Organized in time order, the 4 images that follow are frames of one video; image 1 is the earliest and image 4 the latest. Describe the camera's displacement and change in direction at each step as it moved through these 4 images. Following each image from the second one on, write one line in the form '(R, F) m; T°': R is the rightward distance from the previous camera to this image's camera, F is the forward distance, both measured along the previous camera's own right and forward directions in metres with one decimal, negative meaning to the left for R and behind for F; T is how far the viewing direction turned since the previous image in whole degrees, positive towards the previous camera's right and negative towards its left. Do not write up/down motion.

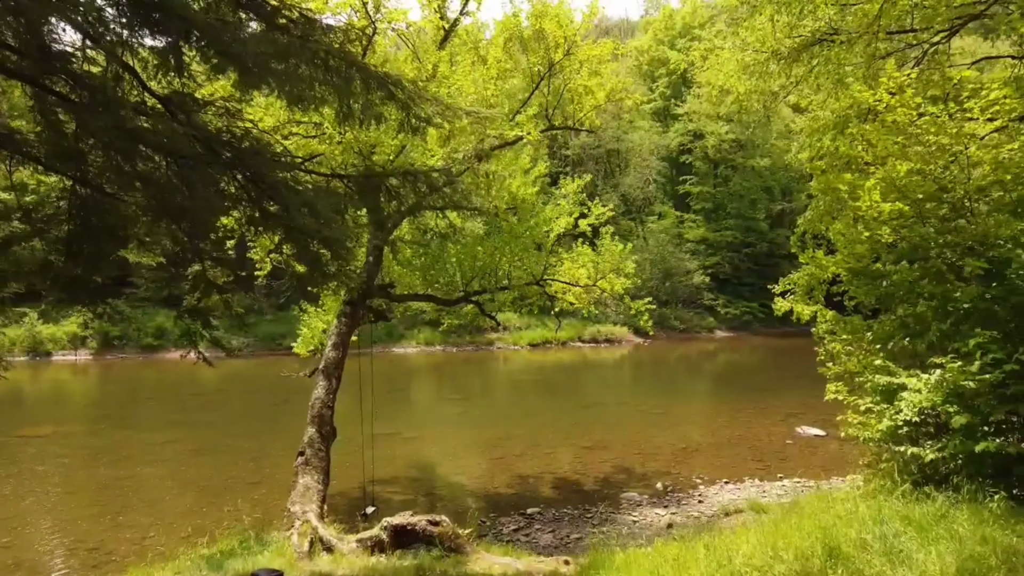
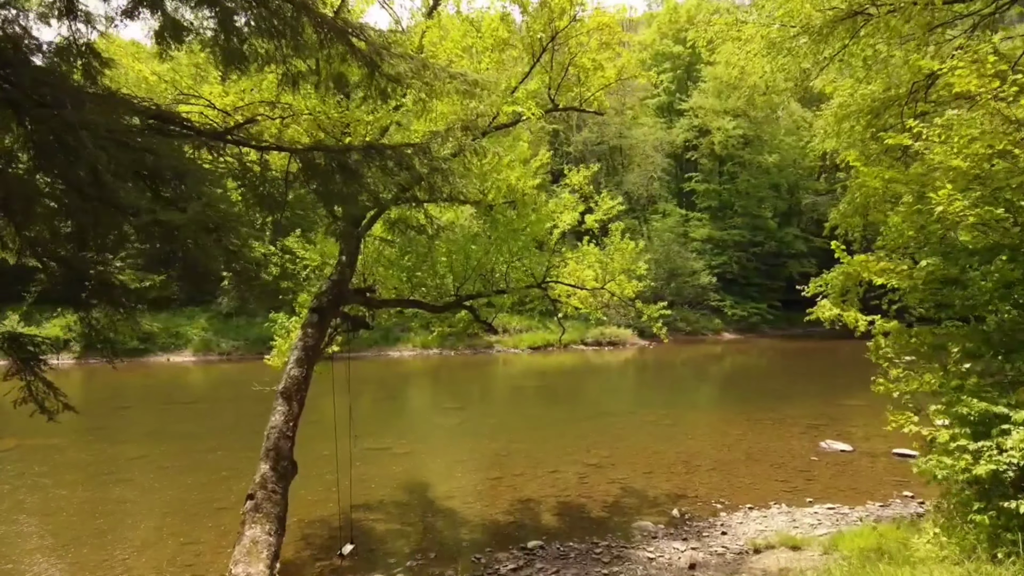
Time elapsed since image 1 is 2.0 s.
(0.0, +1.1) m; 0°
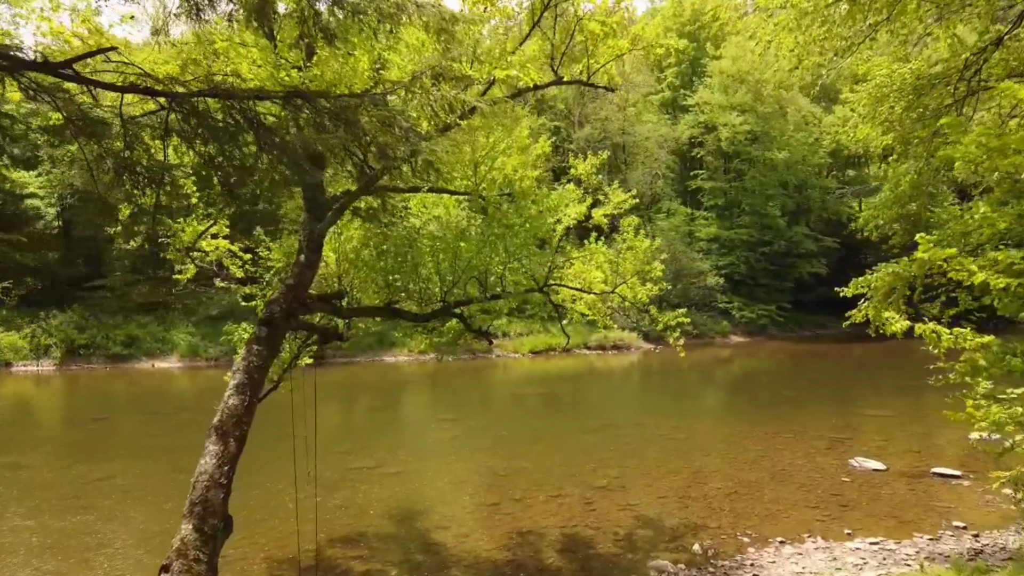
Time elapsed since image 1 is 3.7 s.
(0.0, +1.2) m; 0°
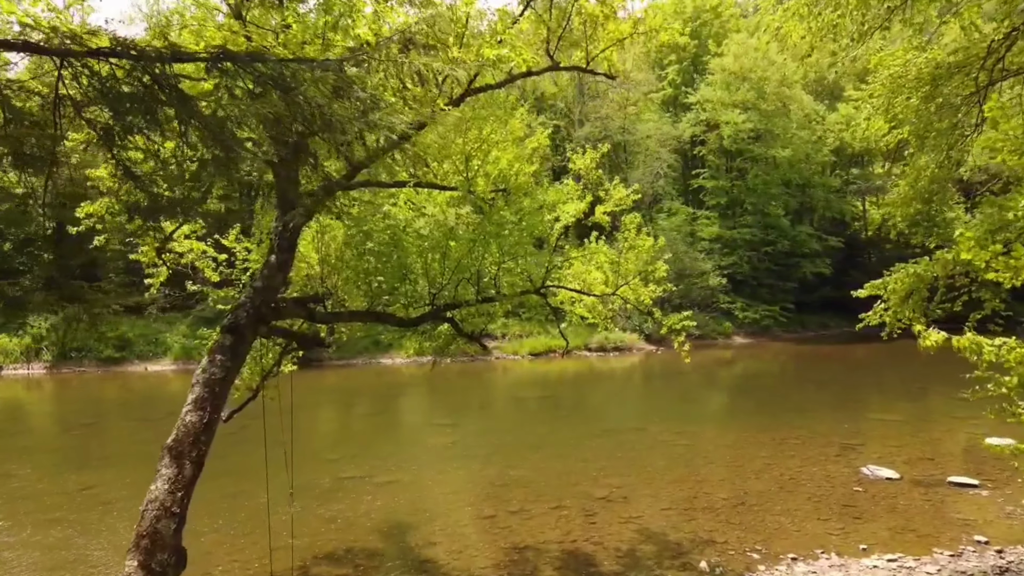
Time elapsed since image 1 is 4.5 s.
(+0.1, +0.5) m; 0°
